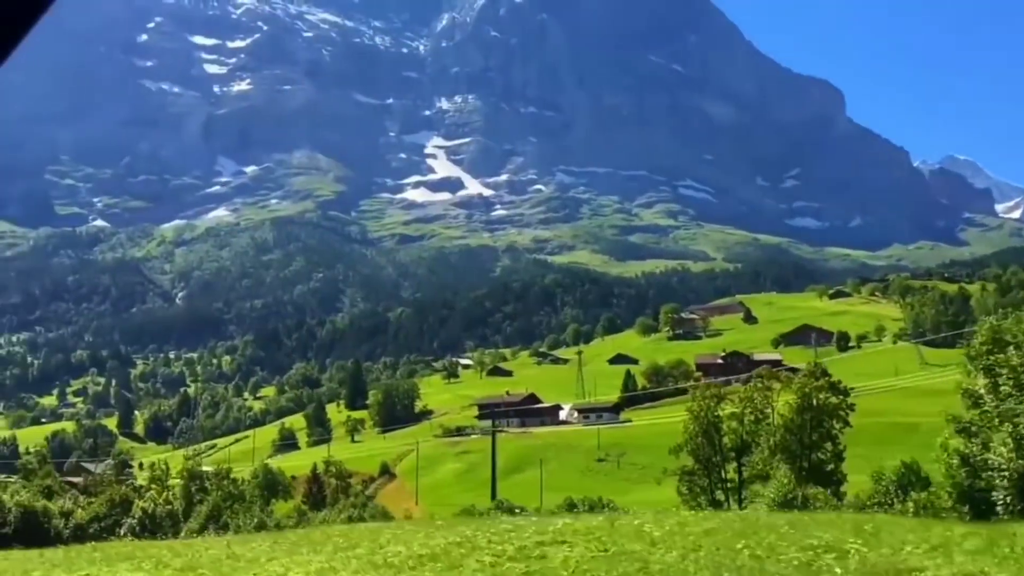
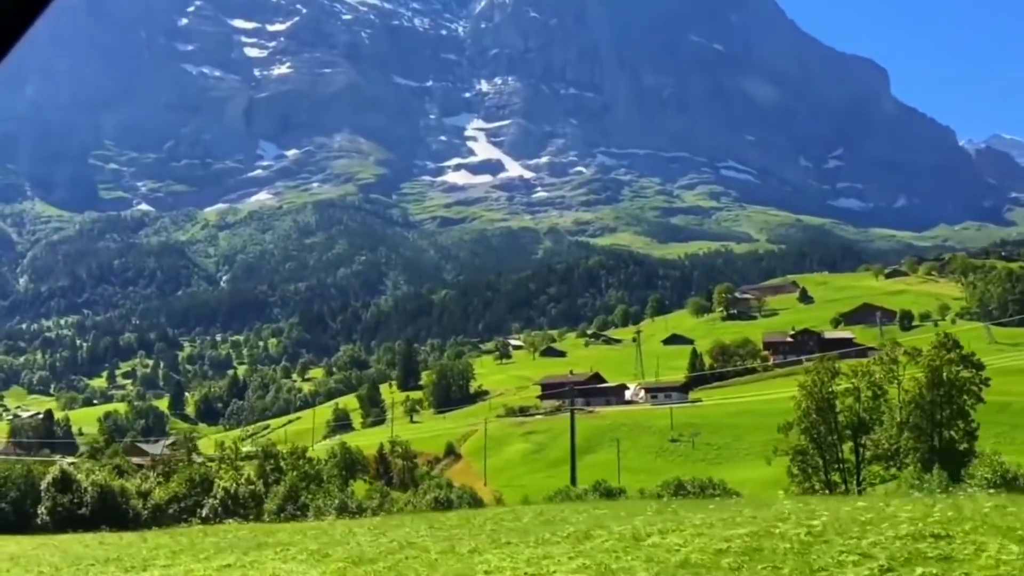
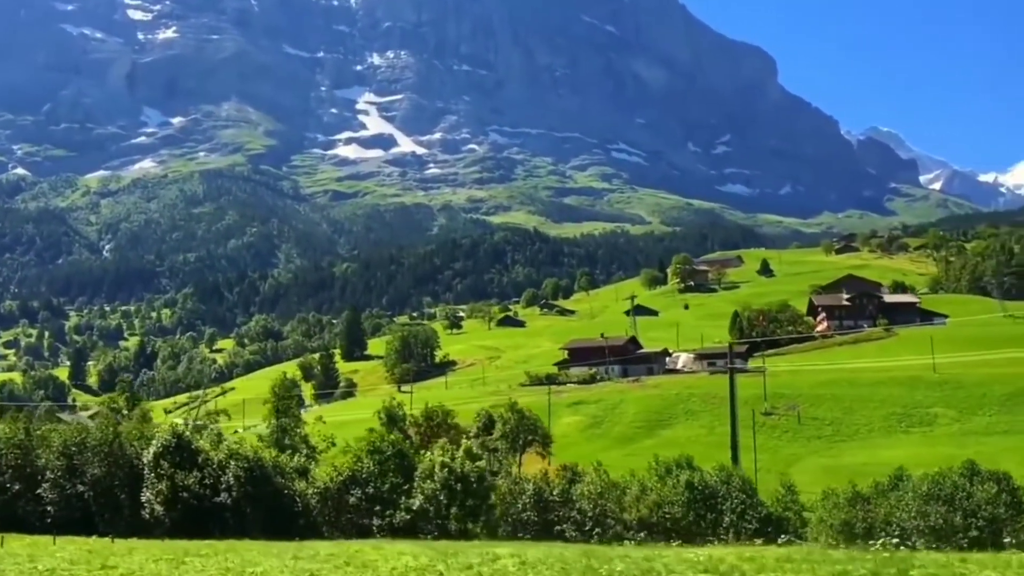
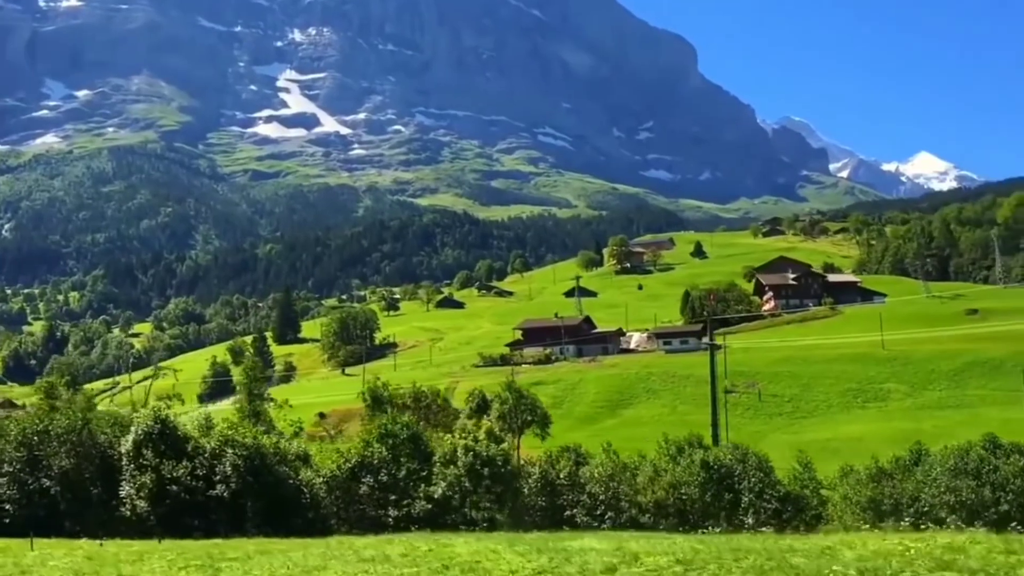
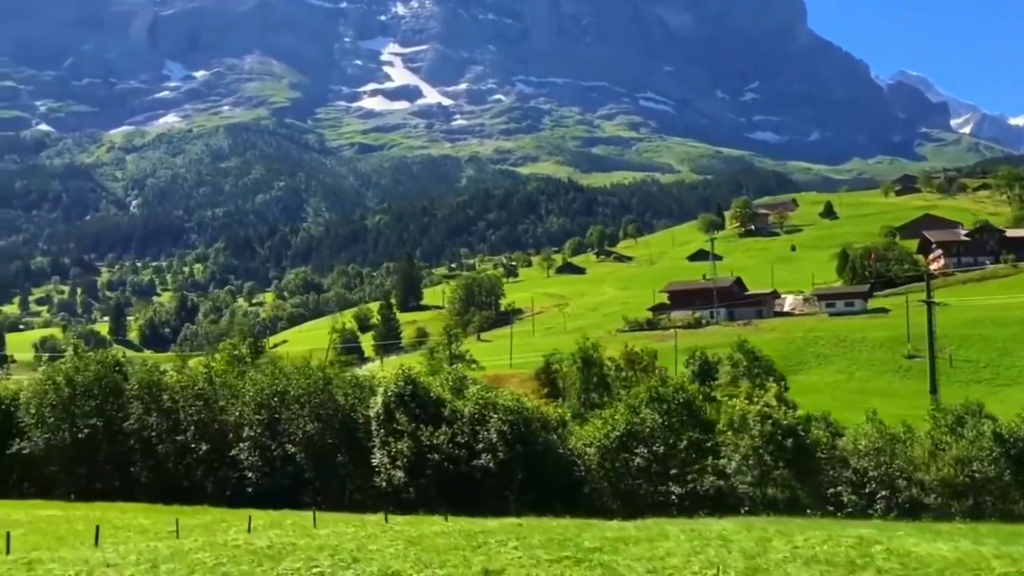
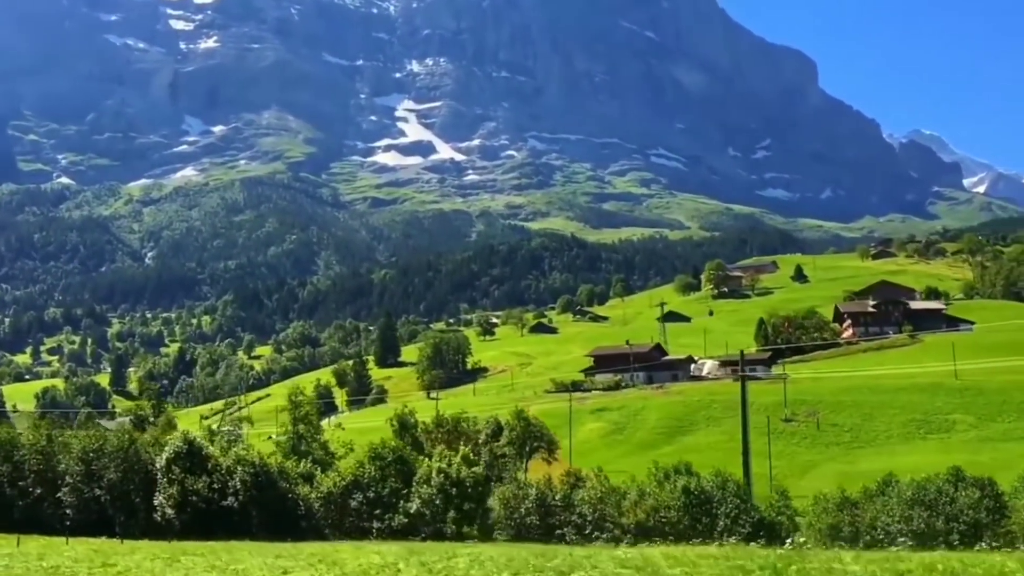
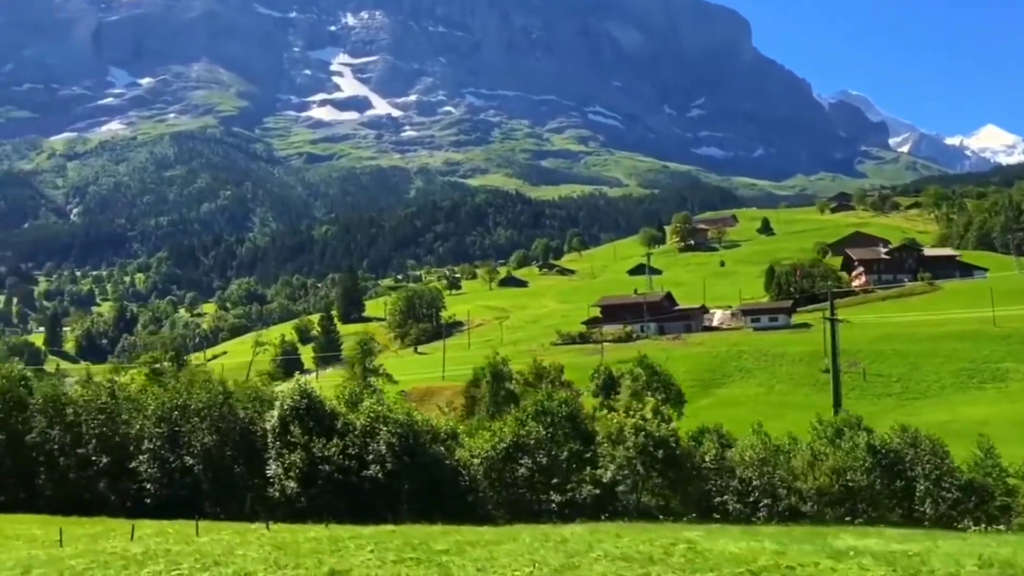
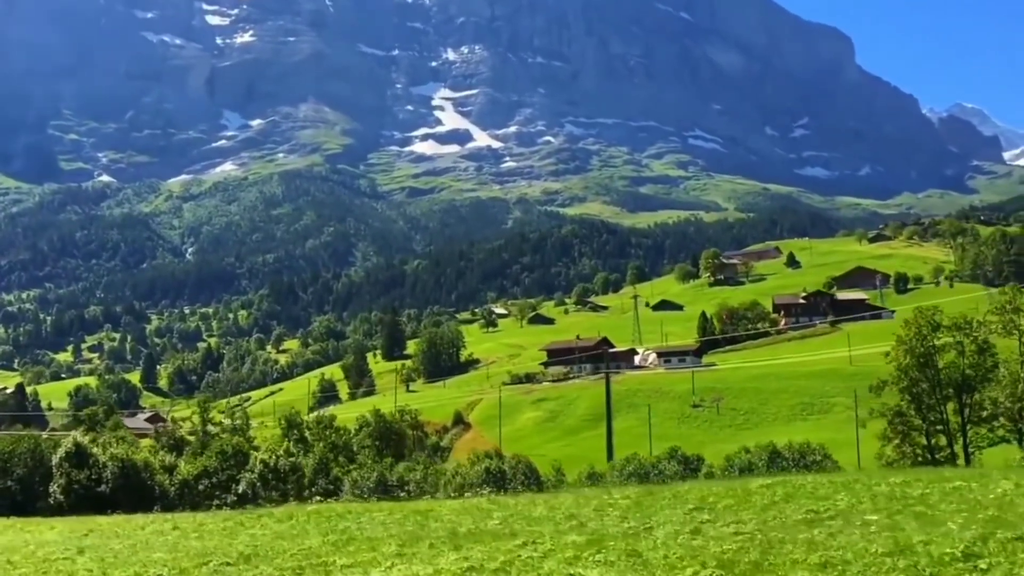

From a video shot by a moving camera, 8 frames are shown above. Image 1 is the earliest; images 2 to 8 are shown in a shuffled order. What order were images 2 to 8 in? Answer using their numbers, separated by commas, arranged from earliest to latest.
2, 8, 6, 3, 4, 7, 5
